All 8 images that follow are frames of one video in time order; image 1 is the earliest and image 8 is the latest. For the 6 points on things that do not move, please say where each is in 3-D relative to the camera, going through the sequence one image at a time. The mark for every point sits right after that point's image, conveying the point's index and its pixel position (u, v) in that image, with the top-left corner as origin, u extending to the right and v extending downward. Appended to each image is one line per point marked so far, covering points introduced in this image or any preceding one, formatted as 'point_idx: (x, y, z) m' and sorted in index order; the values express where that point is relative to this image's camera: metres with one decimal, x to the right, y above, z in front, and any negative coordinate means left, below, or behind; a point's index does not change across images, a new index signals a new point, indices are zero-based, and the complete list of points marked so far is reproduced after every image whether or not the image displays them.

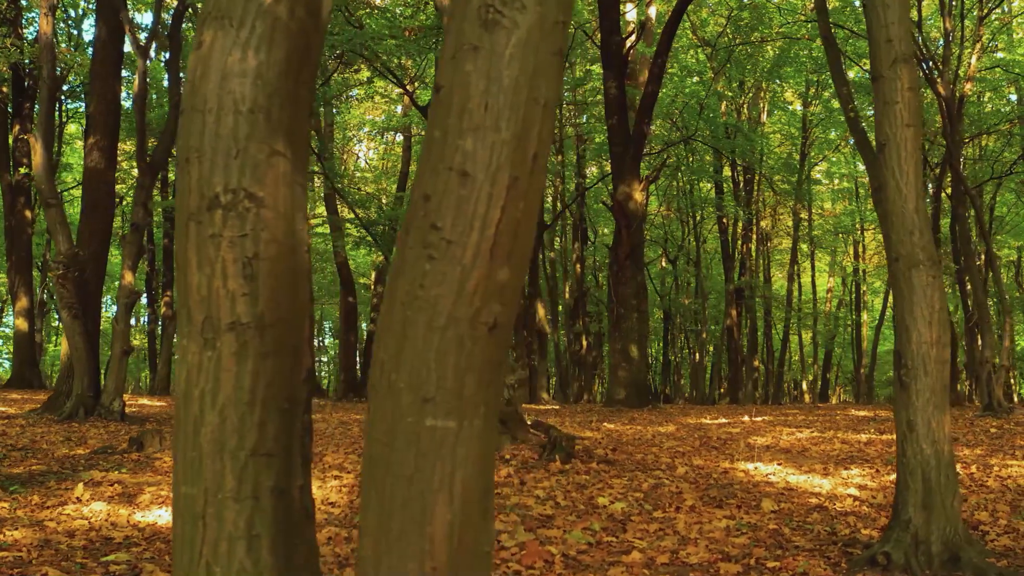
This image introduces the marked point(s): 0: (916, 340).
0: (+2.1, -0.3, +3.8) m
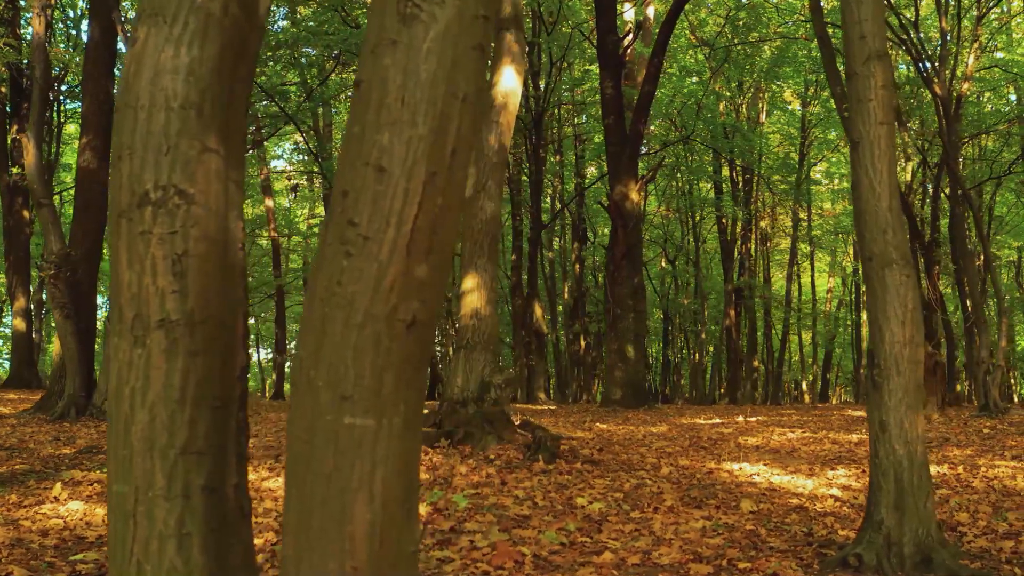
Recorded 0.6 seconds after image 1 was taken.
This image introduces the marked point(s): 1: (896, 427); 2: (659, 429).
0: (+2.0, -0.3, +3.7) m
1: (+2.0, -0.7, +3.7) m
2: (+2.3, -2.2, +11.5) m
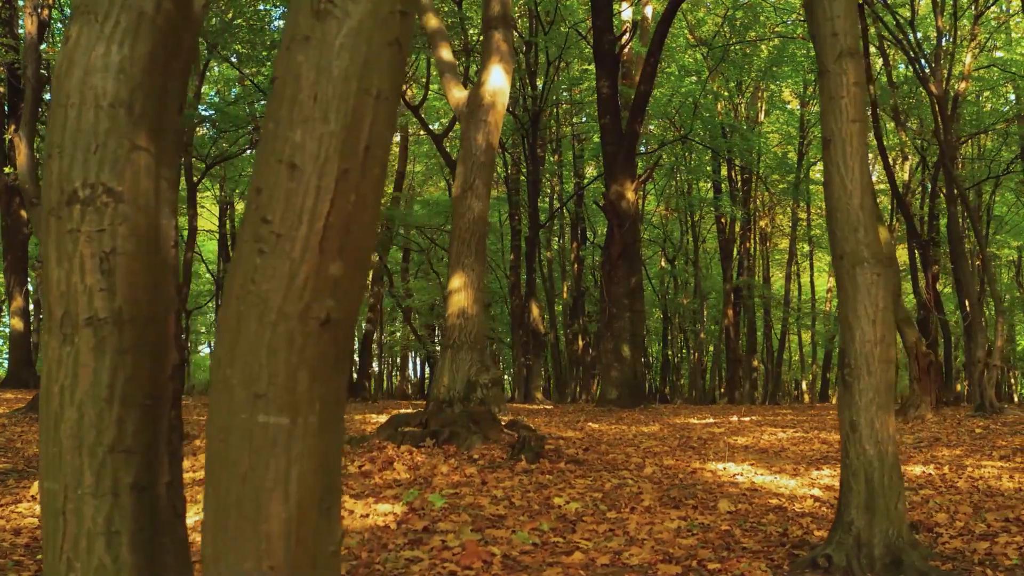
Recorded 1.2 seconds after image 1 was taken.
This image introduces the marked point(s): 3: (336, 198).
0: (+1.8, -0.3, +3.7) m
1: (+1.8, -0.7, +3.7) m
2: (+2.2, -2.2, +11.4) m
3: (-0.4, +0.2, +1.5) m
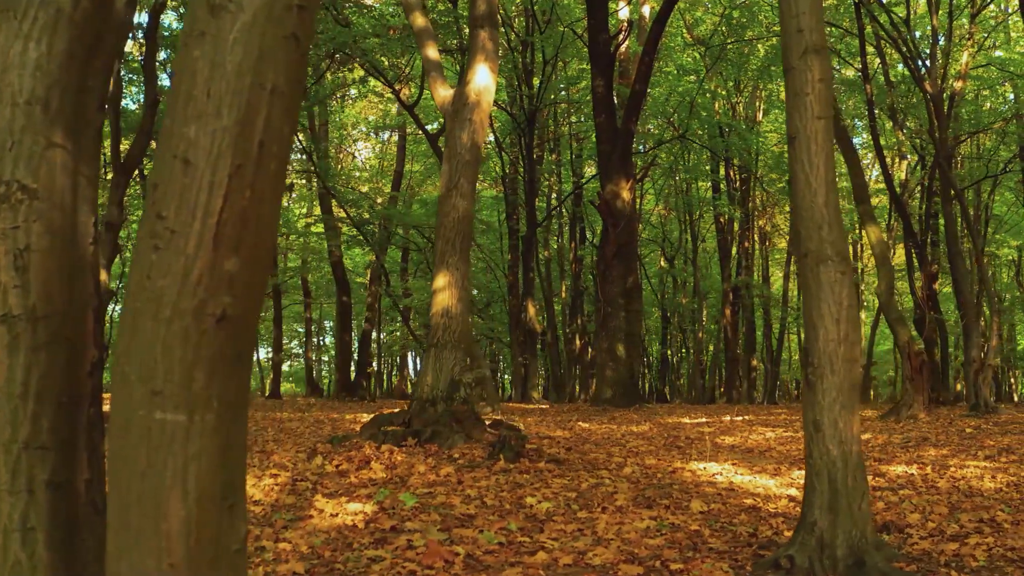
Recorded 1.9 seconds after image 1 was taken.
0: (+1.6, -0.3, +3.7) m
1: (+1.6, -0.7, +3.7) m
2: (+2.0, -2.2, +11.4) m
3: (-0.6, +0.2, +1.5) m
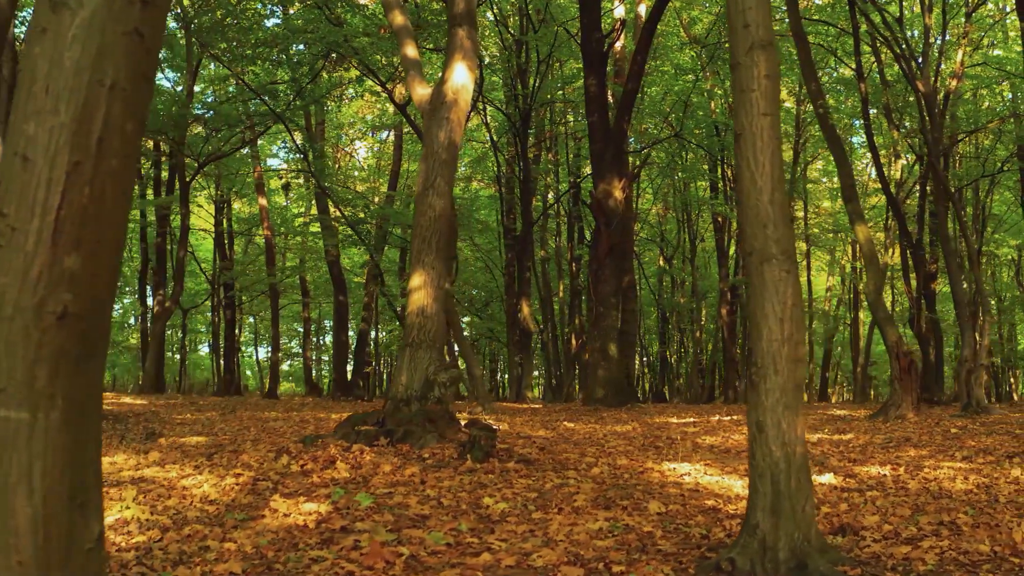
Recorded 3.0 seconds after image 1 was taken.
0: (+1.3, -0.3, +3.6) m
1: (+1.3, -0.7, +3.6) m
2: (+1.8, -2.2, +11.4) m
3: (-0.9, +0.2, +1.4) m
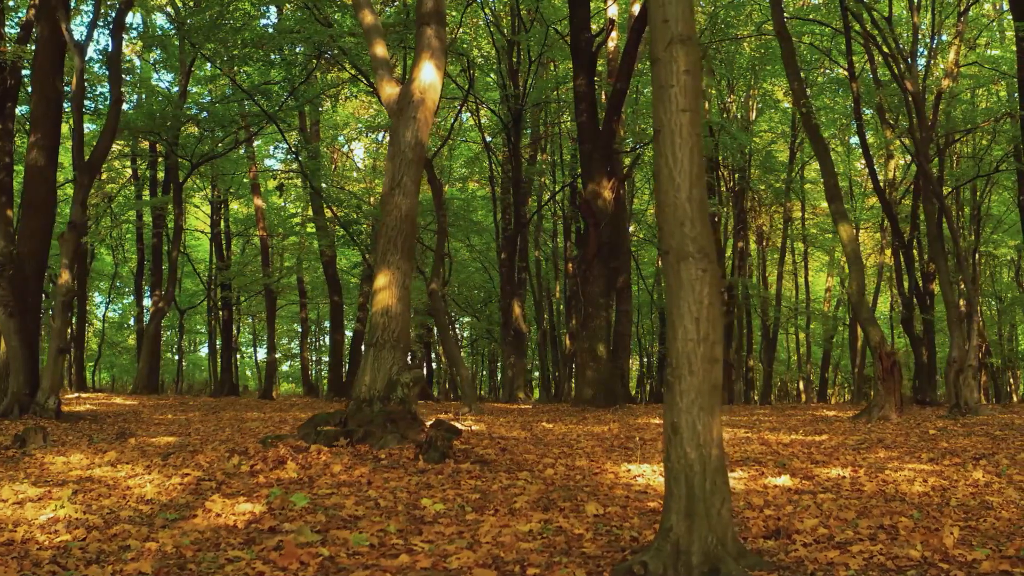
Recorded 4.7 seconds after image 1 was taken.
0: (+0.9, -0.2, +3.6) m
1: (+0.9, -0.7, +3.6) m
2: (+1.4, -2.2, +11.3) m
3: (-1.4, +0.2, +1.4) m
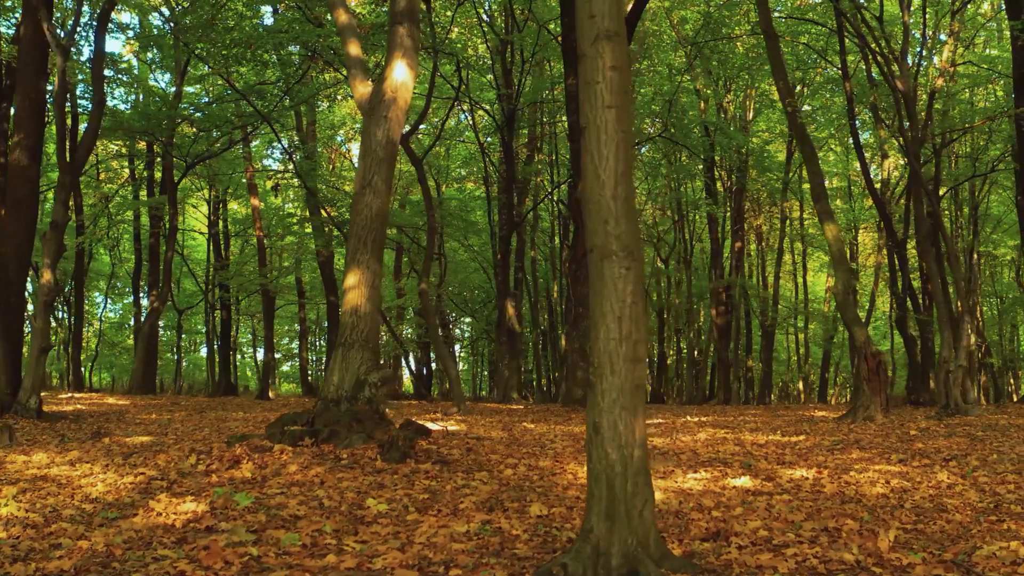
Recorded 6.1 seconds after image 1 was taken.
0: (+0.5, -0.2, +3.5) m
1: (+0.5, -0.7, +3.5) m
2: (+1.1, -2.2, +11.2) m
3: (-1.8, +0.2, +1.4) m
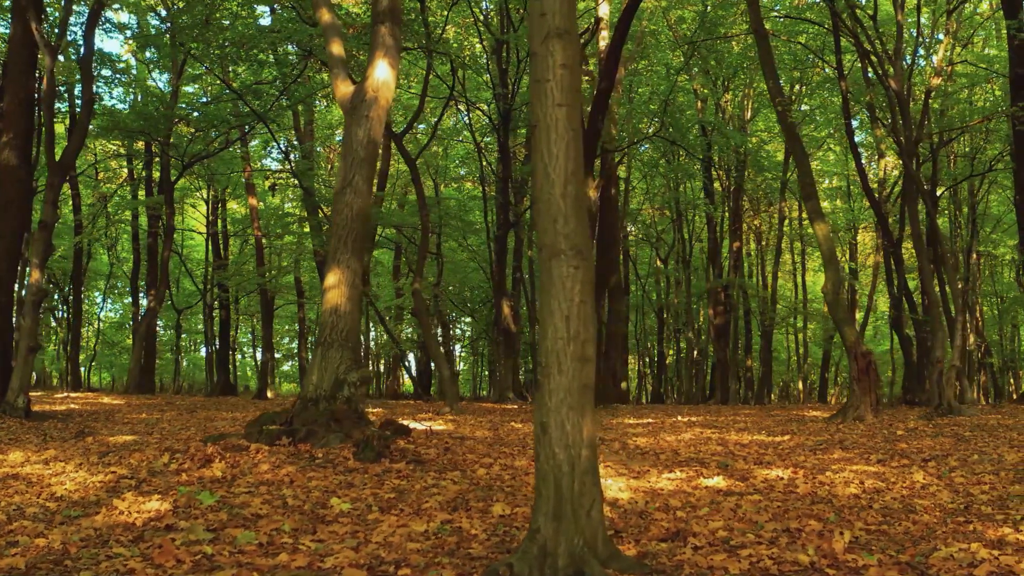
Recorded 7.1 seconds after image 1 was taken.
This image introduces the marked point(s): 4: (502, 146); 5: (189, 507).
0: (+0.2, -0.2, +3.5) m
1: (+0.2, -0.7, +3.5) m
2: (+0.9, -2.2, +11.2) m
3: (-2.0, +0.2, +1.4) m
4: (-0.3, +4.0, +20.1) m
5: (-2.1, -1.4, +4.8) m
